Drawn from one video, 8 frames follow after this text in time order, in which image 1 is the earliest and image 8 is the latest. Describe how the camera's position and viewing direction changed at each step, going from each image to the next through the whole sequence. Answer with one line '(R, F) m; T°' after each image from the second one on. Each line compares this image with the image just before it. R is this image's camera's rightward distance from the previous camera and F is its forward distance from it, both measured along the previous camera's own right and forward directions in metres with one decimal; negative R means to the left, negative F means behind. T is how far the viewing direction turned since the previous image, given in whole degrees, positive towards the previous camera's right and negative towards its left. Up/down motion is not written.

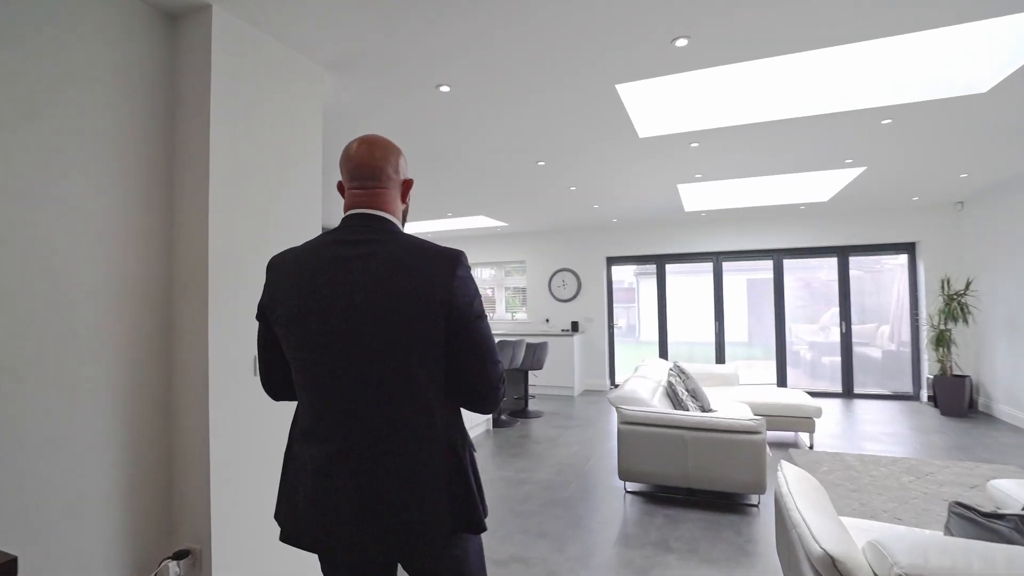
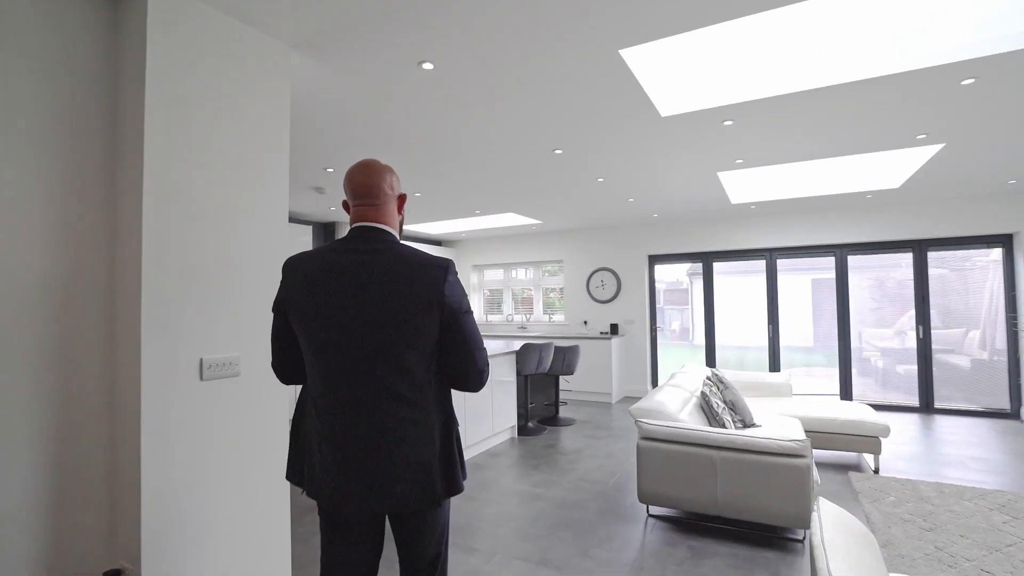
(+0.3, +0.3) m; -6°
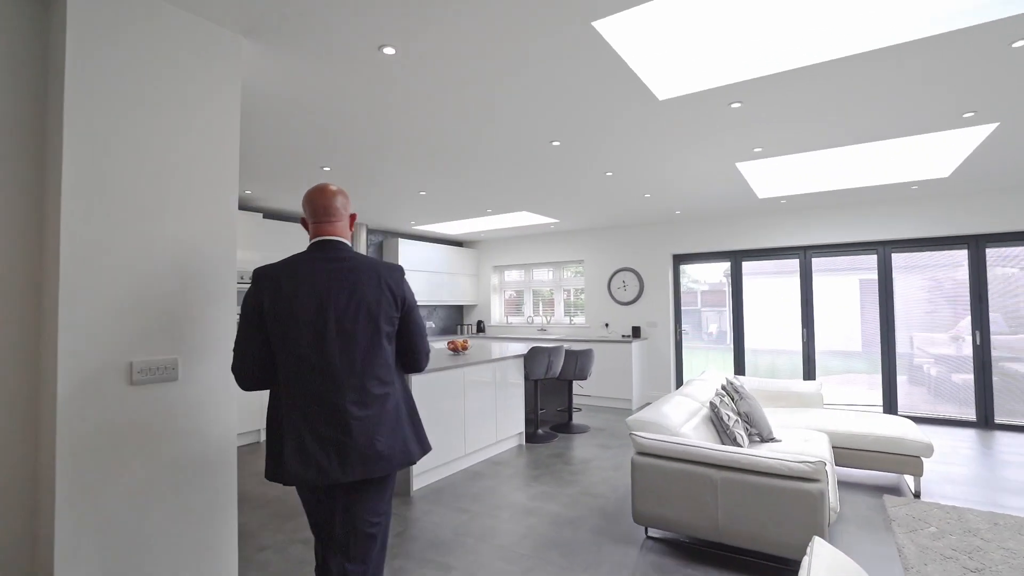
(+0.3, +0.2) m; -5°
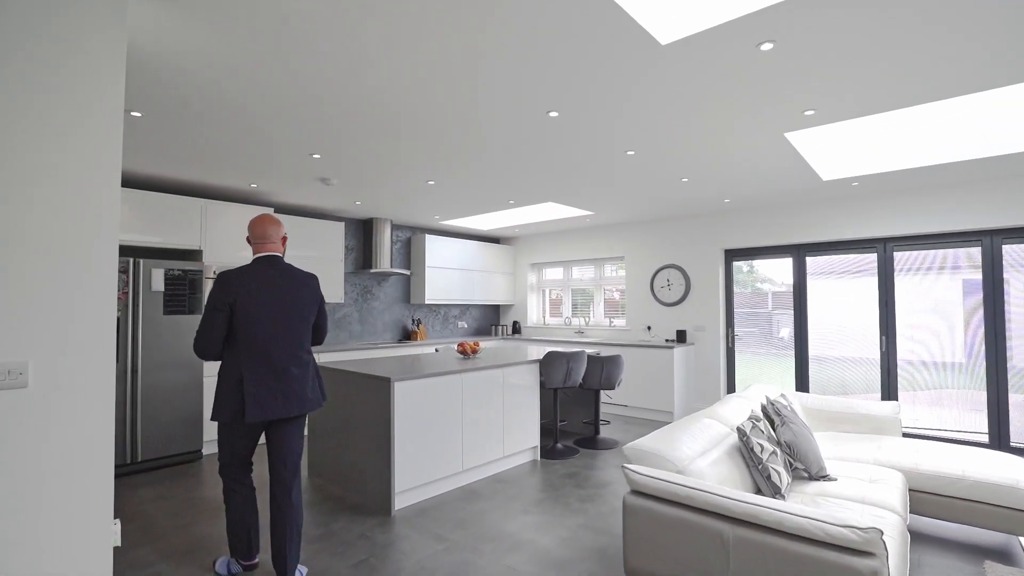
(+0.4, +0.5) m; -8°
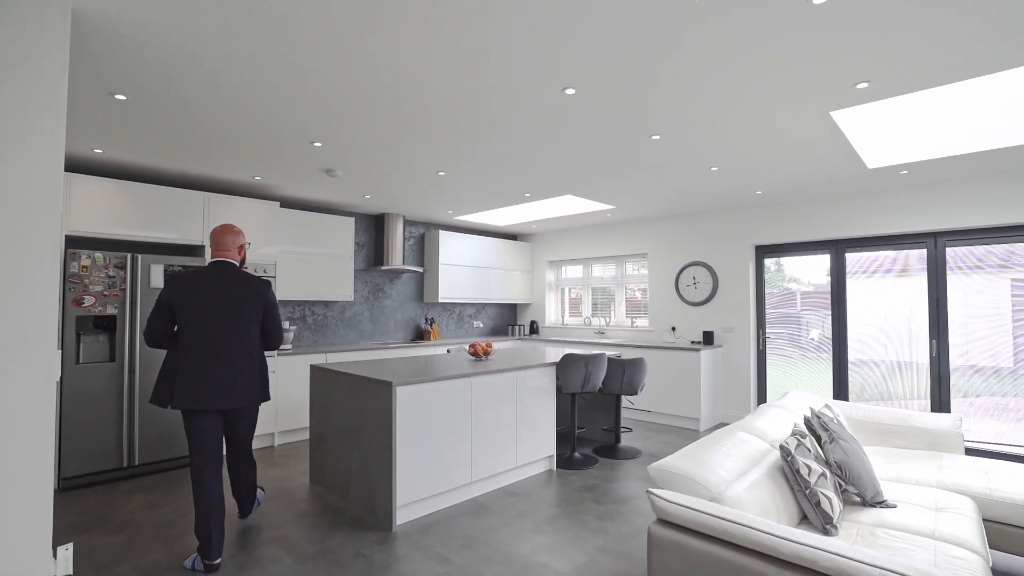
(0.0, +0.3) m; -2°
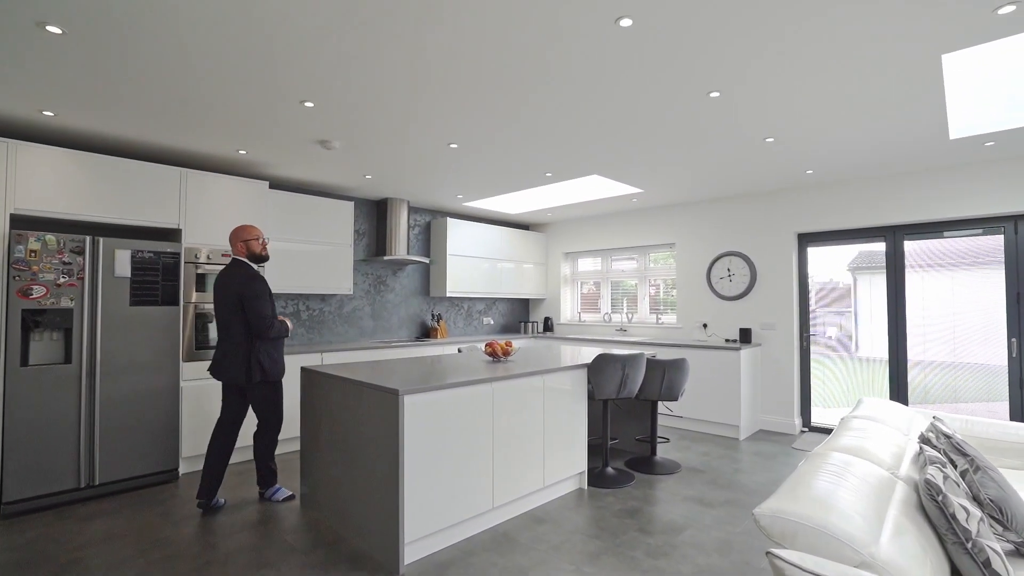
(-0.2, +0.5) m; 0°
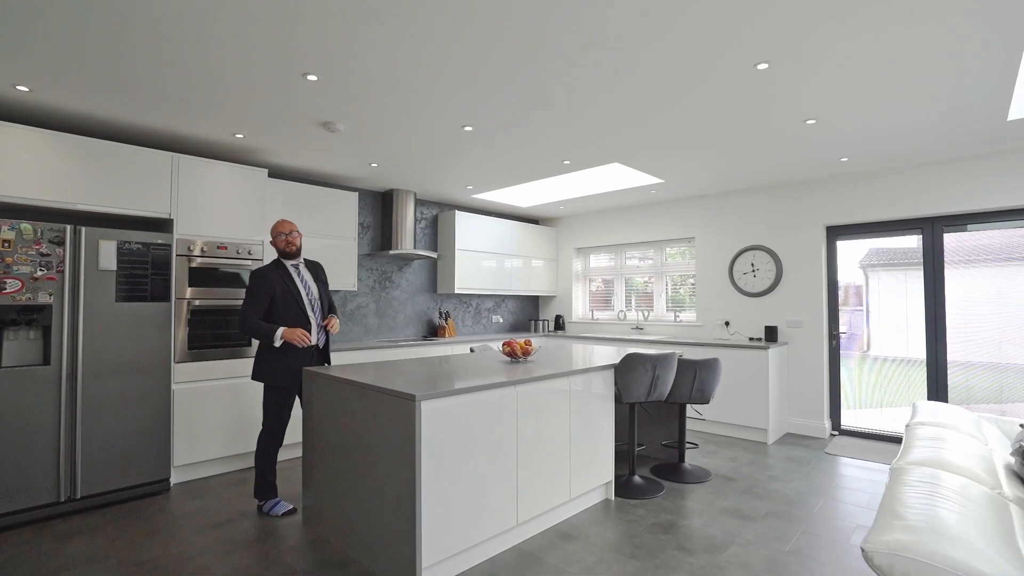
(-0.1, +0.3) m; 0°
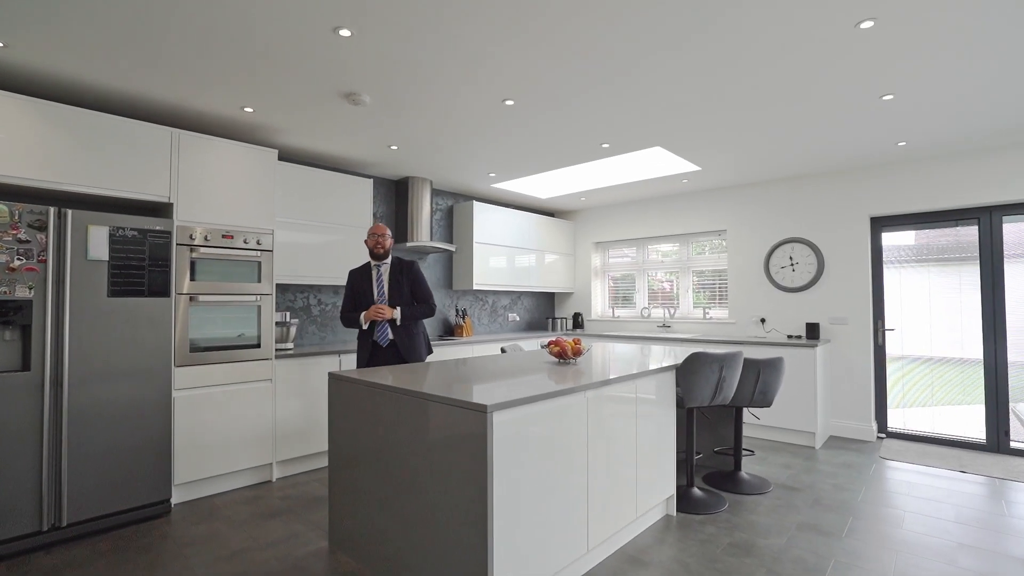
(-0.4, +0.4) m; +2°
